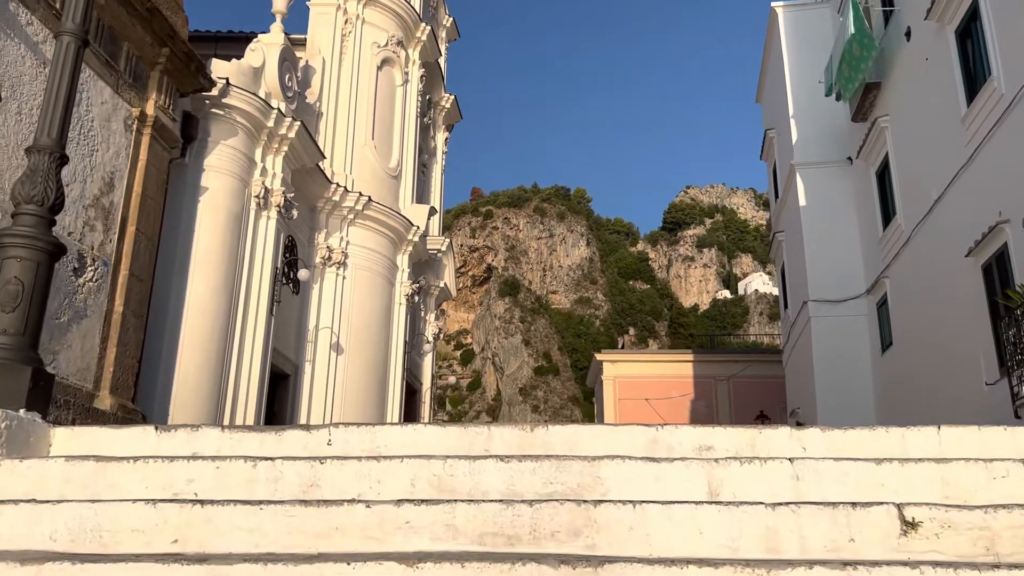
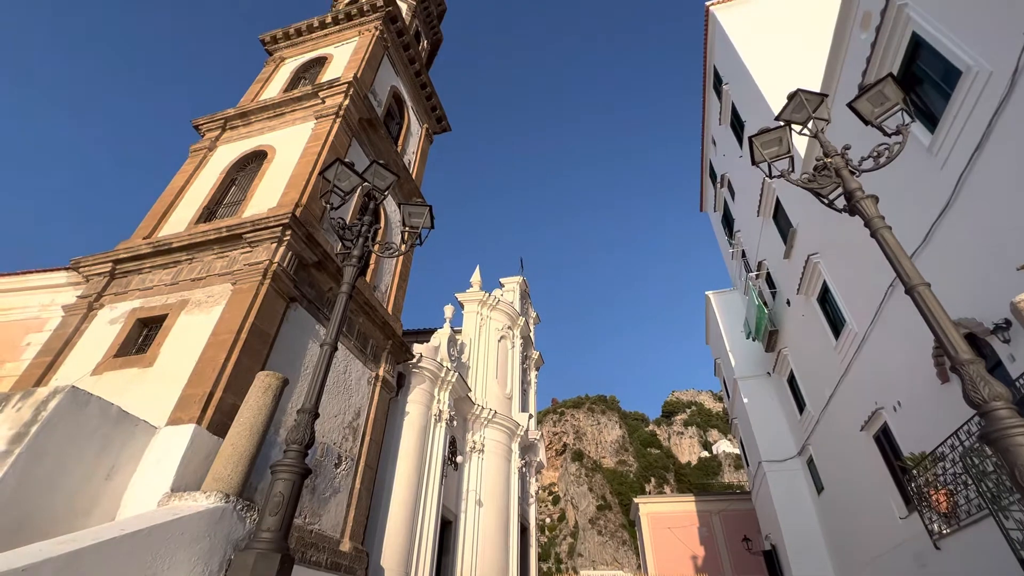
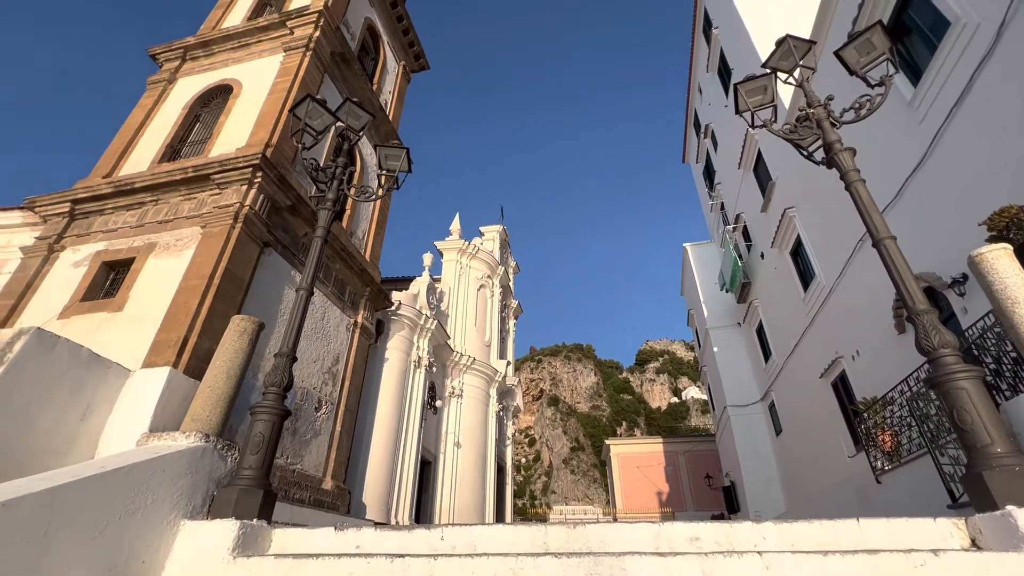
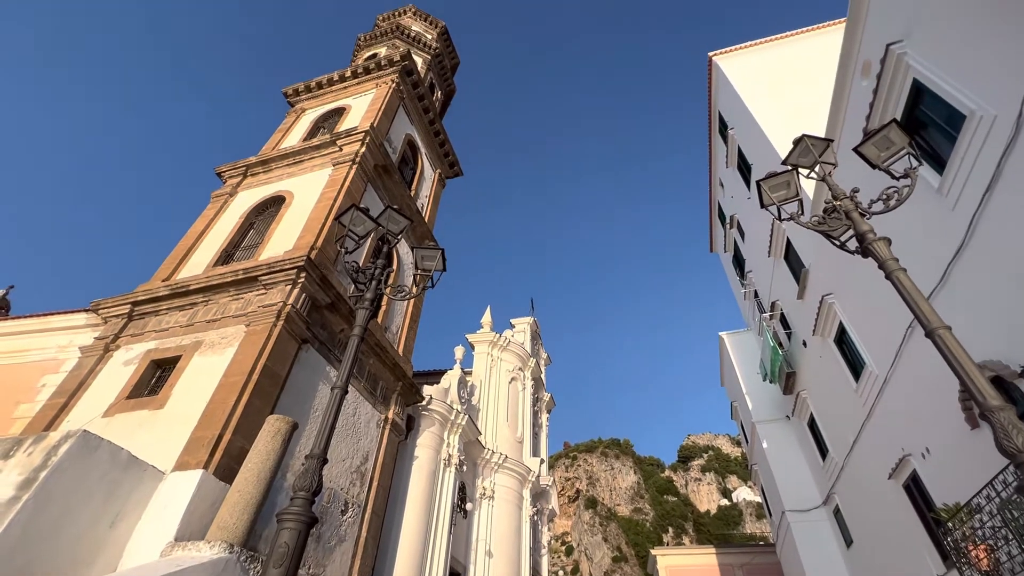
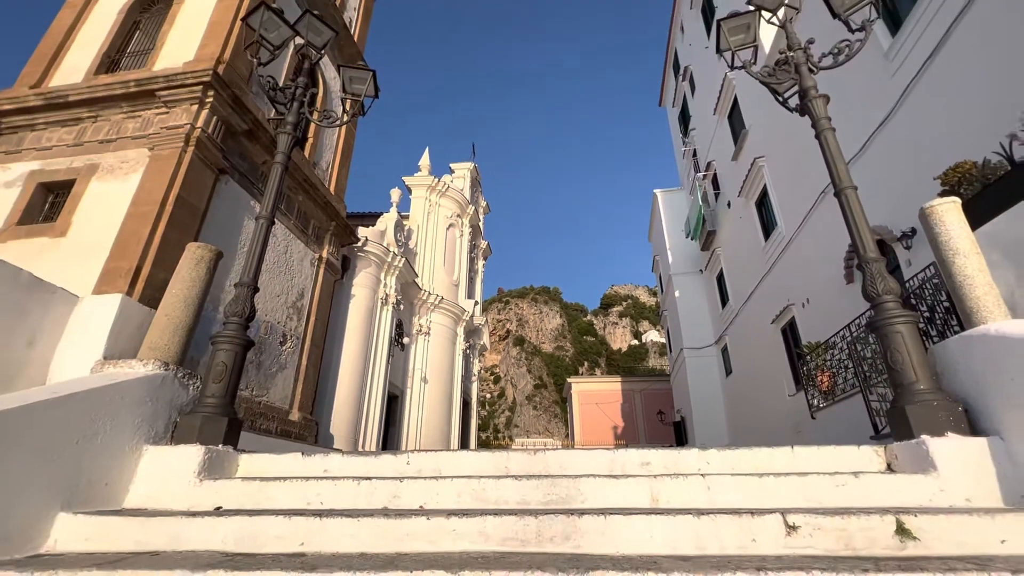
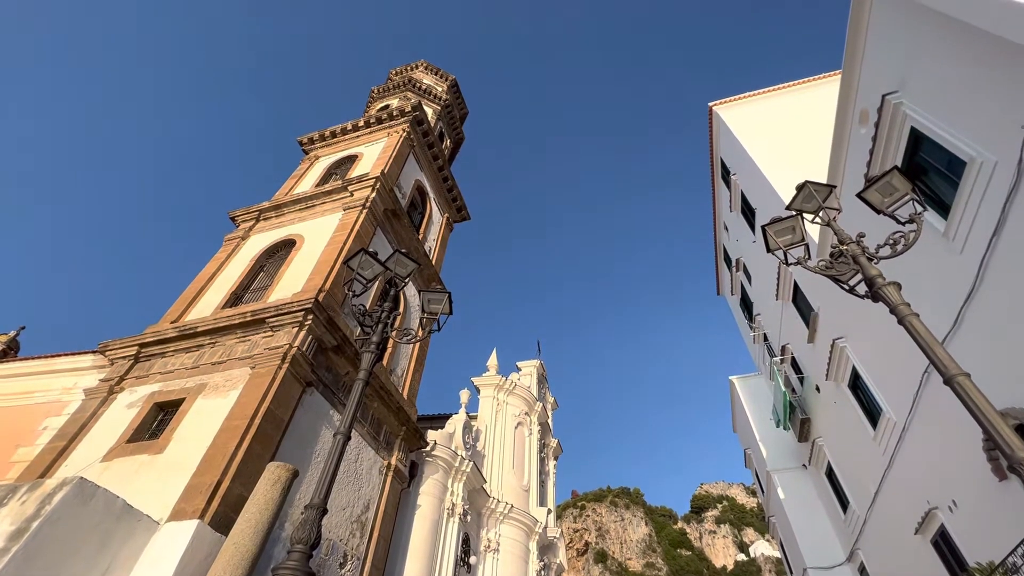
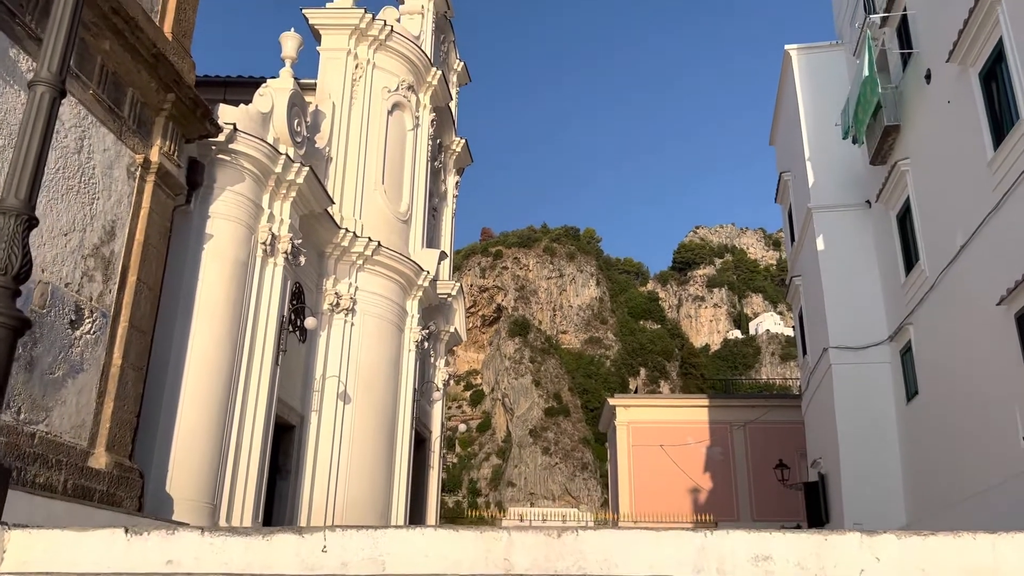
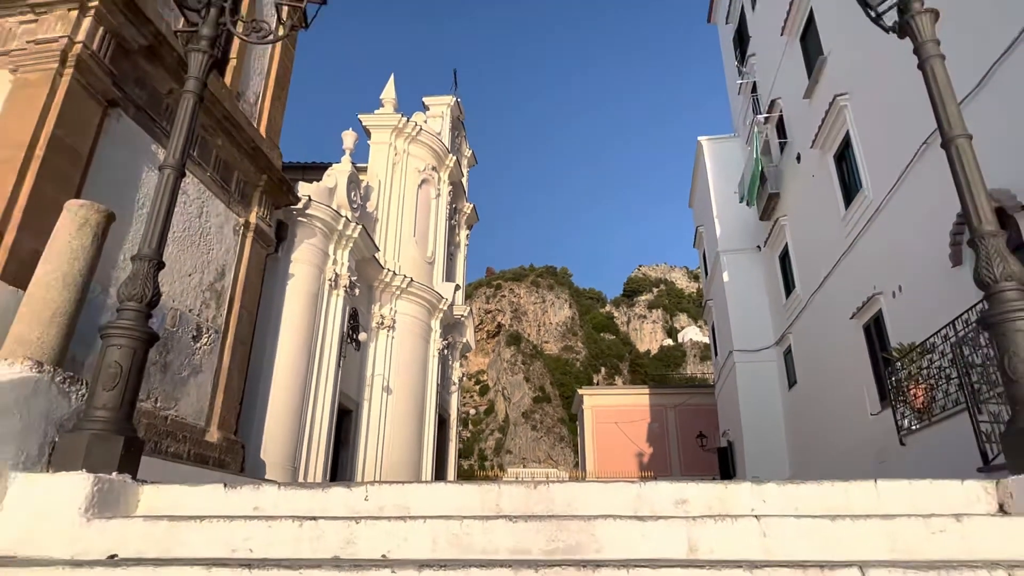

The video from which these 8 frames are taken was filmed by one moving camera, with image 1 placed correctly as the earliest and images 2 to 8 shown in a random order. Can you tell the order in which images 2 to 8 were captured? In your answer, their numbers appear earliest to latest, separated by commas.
7, 8, 5, 3, 2, 4, 6
